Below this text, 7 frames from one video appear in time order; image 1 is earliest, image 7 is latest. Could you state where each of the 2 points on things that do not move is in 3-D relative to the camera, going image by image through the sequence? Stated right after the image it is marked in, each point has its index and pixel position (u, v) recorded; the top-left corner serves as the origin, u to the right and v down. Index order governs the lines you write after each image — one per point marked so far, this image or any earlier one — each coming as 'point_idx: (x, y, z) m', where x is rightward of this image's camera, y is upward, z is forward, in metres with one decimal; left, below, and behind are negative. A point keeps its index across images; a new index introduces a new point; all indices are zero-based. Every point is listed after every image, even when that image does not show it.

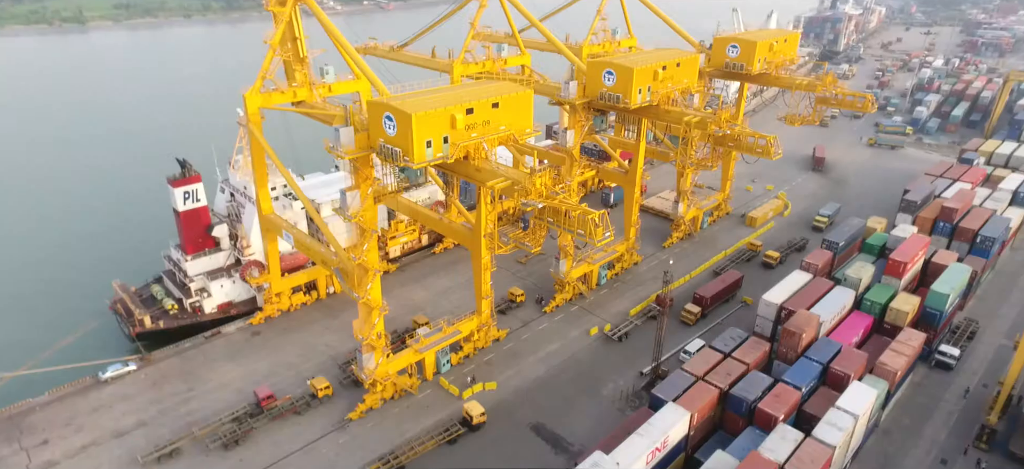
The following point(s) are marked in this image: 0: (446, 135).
0: (-2.0, +3.0, +19.3) m
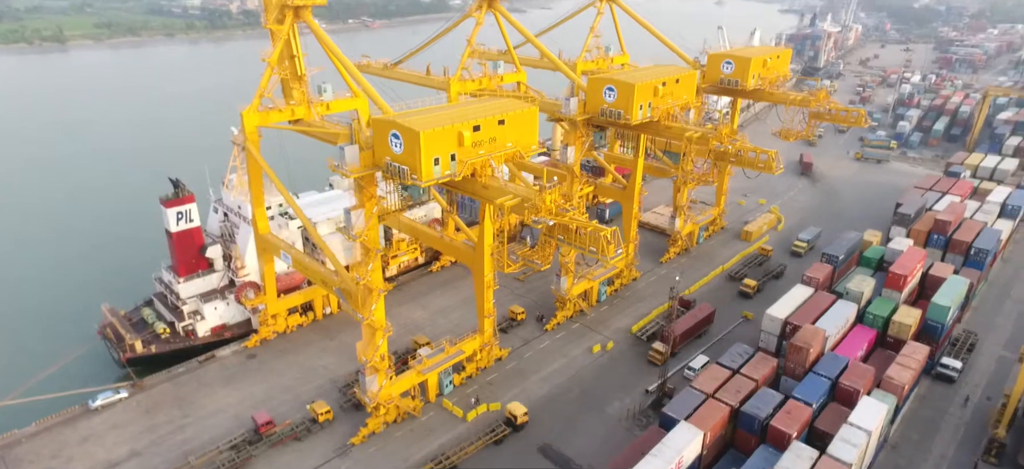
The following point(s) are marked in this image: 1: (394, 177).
0: (-1.8, +2.4, +19.0) m
1: (-3.6, +1.7, +19.2) m
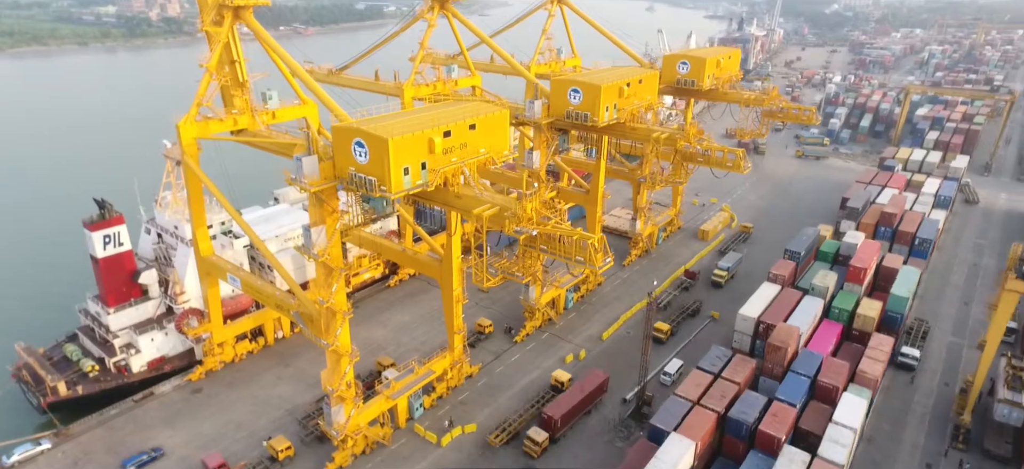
0: (-2.5, +2.0, +17.6) m
1: (-4.2, +1.3, +17.6) m
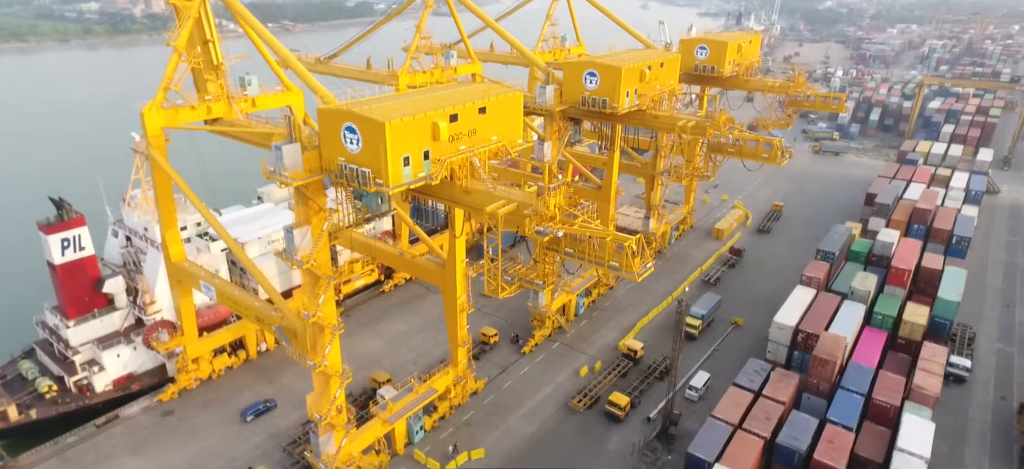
0: (-2.0, +2.0, +14.9) m
1: (-3.8, +1.2, +14.8) m
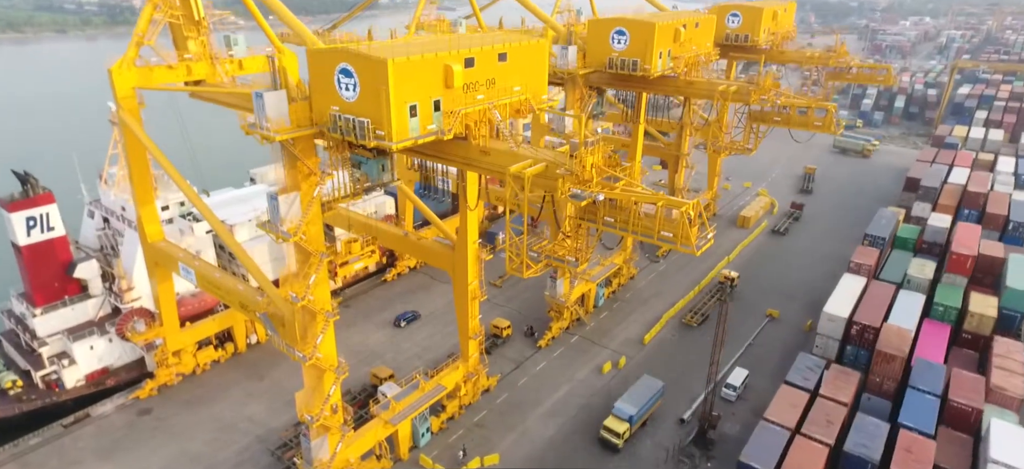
0: (-1.5, +2.7, +12.4) m
1: (-3.3, +1.9, +12.3) m
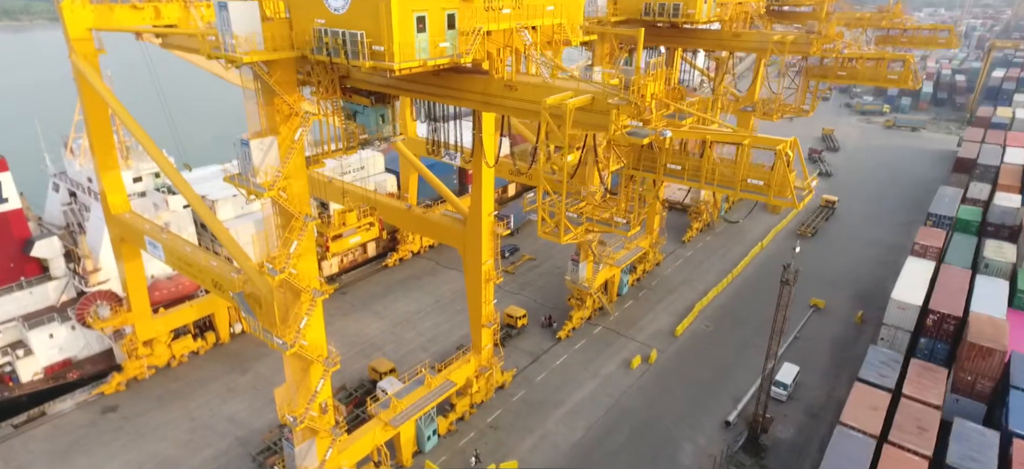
0: (-0.9, +3.4, +9.7) m
1: (-2.7, +2.6, +9.6) m
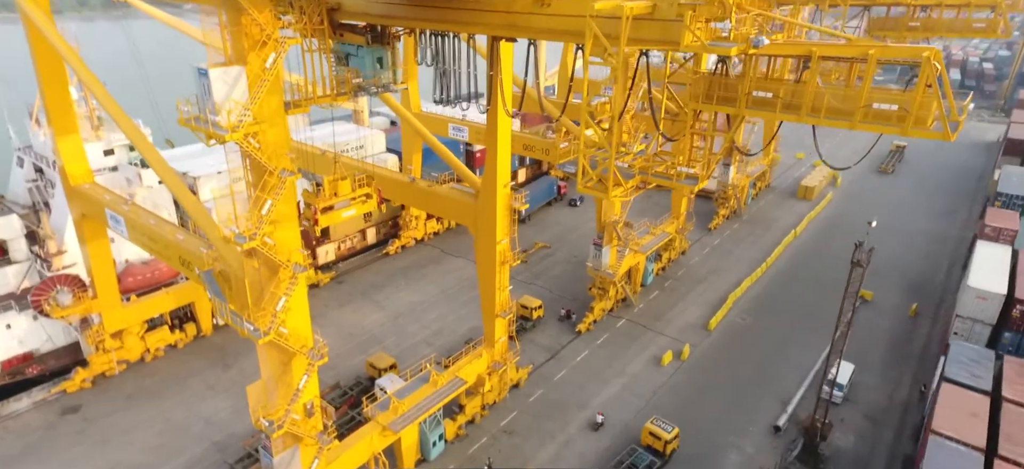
0: (-0.5, +4.0, +7.4) m
1: (-2.3, +3.2, +7.3) m
